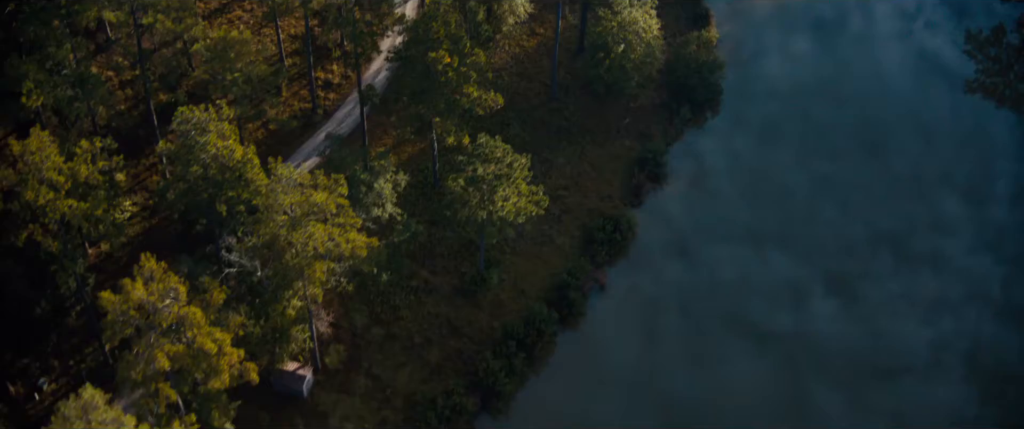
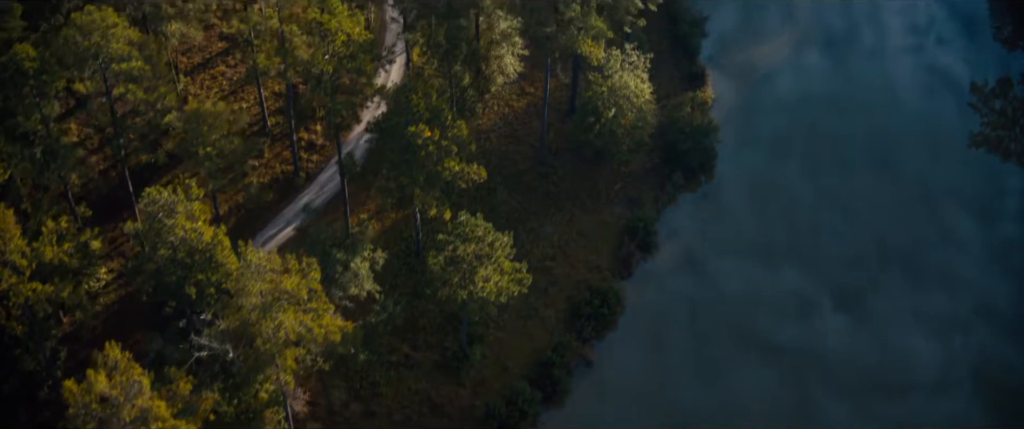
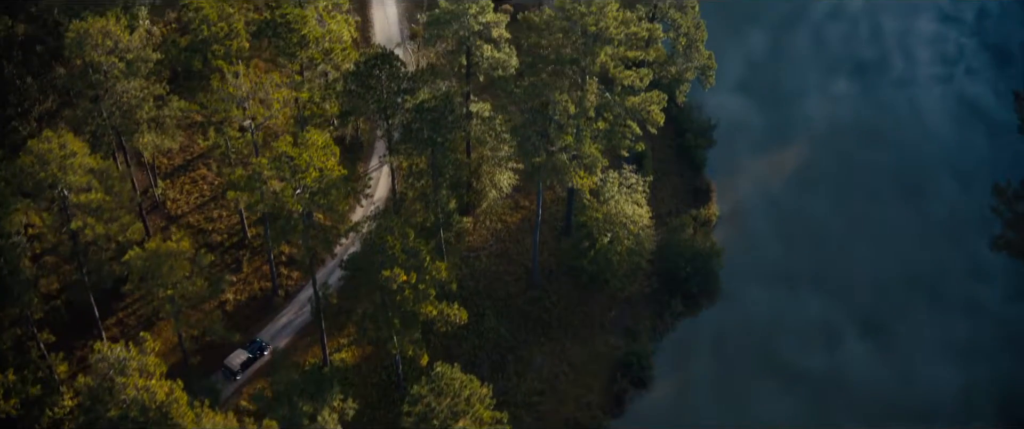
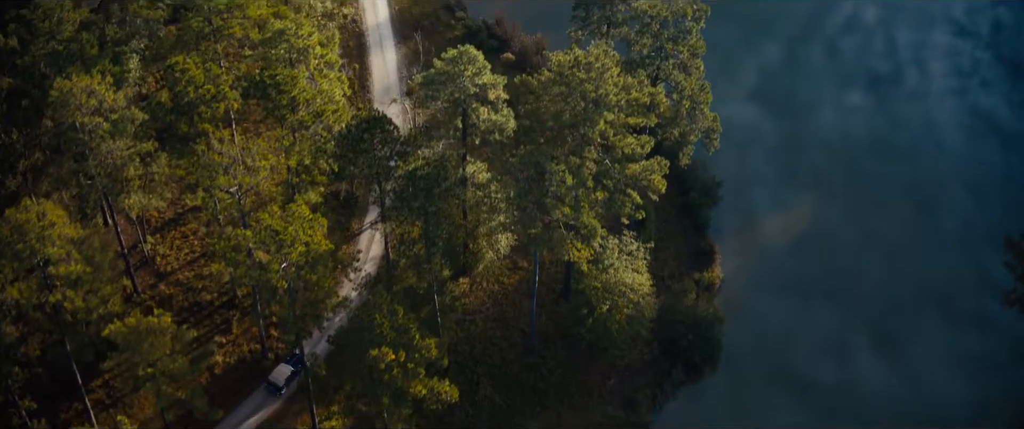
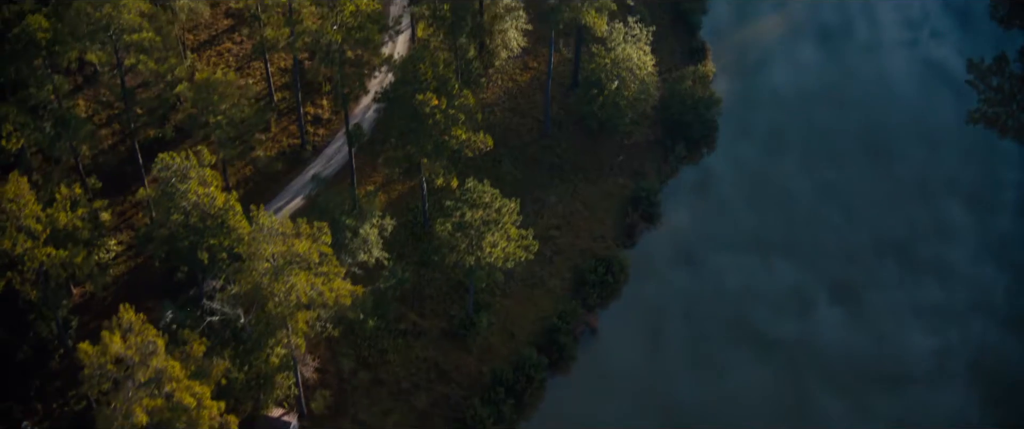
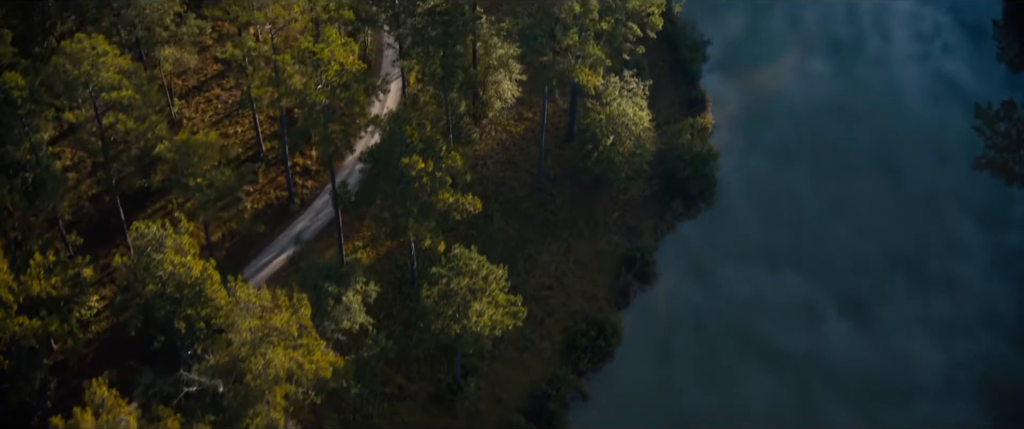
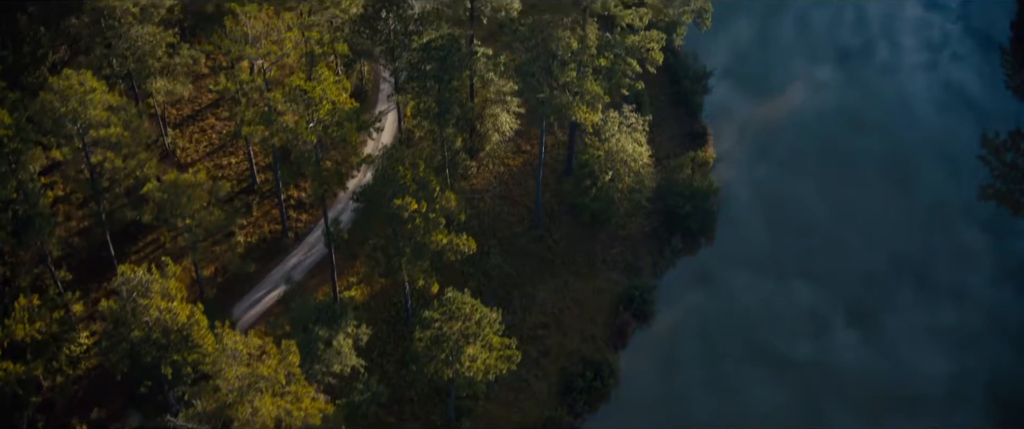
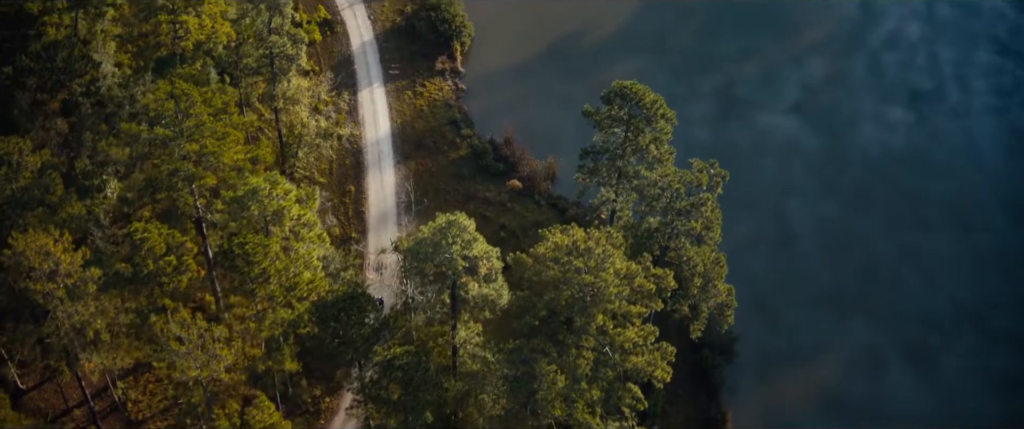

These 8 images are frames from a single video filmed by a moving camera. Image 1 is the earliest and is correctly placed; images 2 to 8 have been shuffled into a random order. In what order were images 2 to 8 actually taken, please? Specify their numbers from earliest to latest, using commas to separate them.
5, 2, 6, 7, 3, 4, 8
